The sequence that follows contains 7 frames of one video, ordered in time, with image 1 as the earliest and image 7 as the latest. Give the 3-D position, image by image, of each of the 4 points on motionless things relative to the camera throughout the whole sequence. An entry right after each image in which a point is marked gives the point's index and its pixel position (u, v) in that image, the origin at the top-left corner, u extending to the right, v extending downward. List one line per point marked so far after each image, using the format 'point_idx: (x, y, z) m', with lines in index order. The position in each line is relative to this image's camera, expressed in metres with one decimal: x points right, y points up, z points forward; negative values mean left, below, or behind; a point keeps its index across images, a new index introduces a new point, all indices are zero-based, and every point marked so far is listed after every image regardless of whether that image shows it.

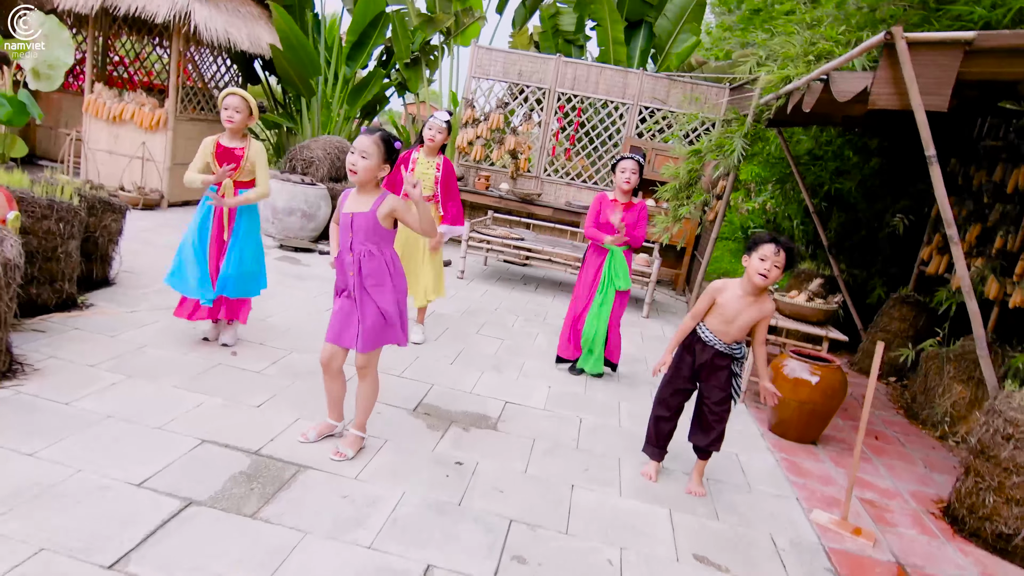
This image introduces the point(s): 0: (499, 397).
0: (-0.1, -0.5, +3.4) m
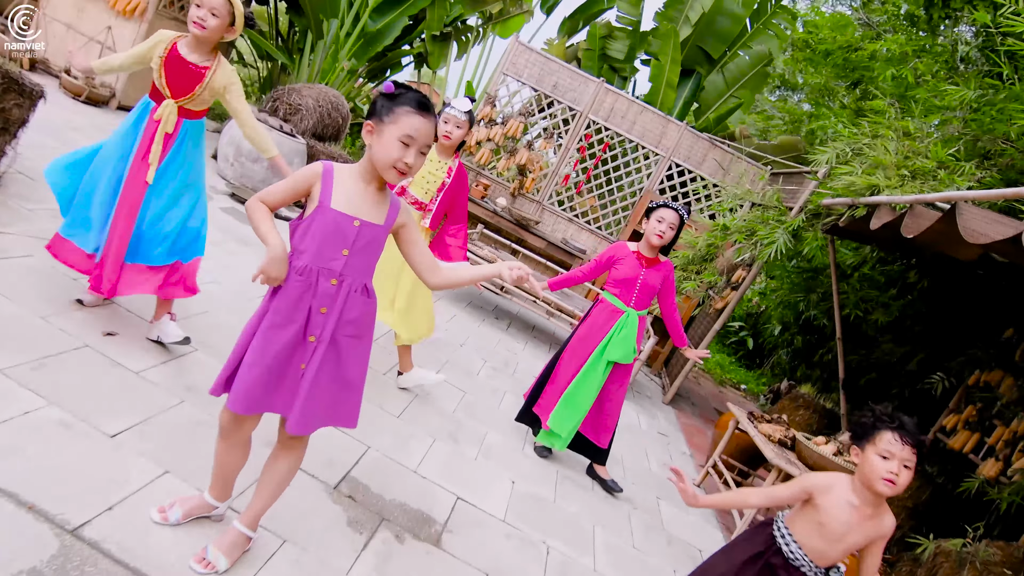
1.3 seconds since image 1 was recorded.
0: (-0.2, -0.7, +2.5) m
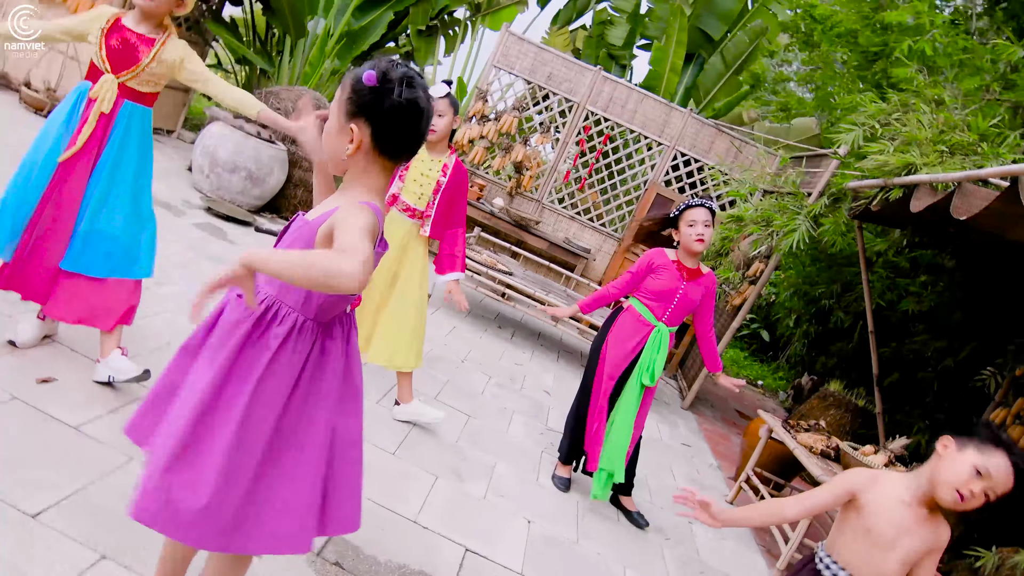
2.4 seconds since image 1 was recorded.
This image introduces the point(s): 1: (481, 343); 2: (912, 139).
0: (-0.2, -0.7, +2.2) m
1: (-0.2, -0.3, +4.4) m
2: (+2.0, +0.7, +3.6) m
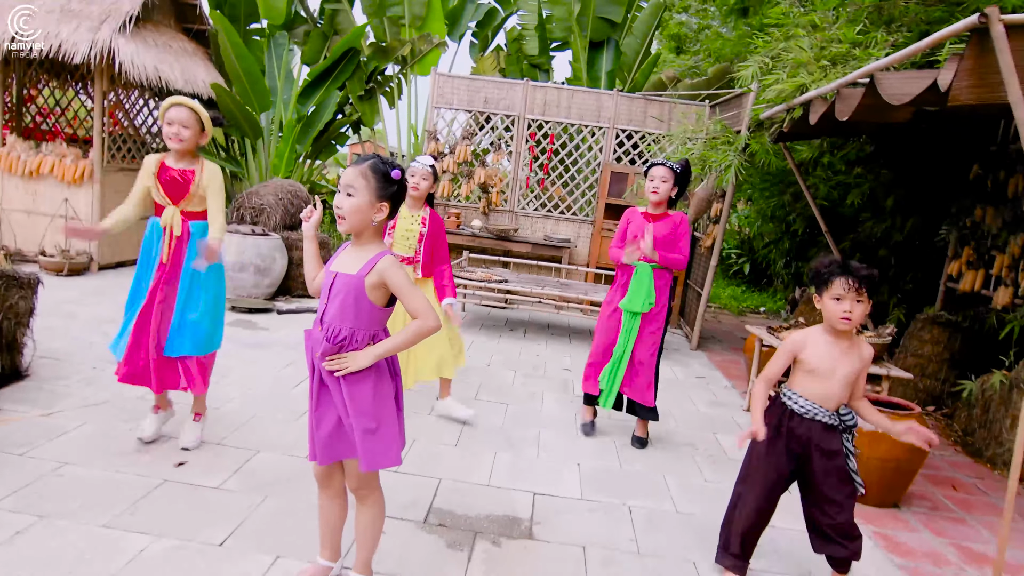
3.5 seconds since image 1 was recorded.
0: (0.0, -0.8, +2.7) m
1: (-0.1, -0.4, +5.0) m
2: (+1.7, +1.3, +4.2) m
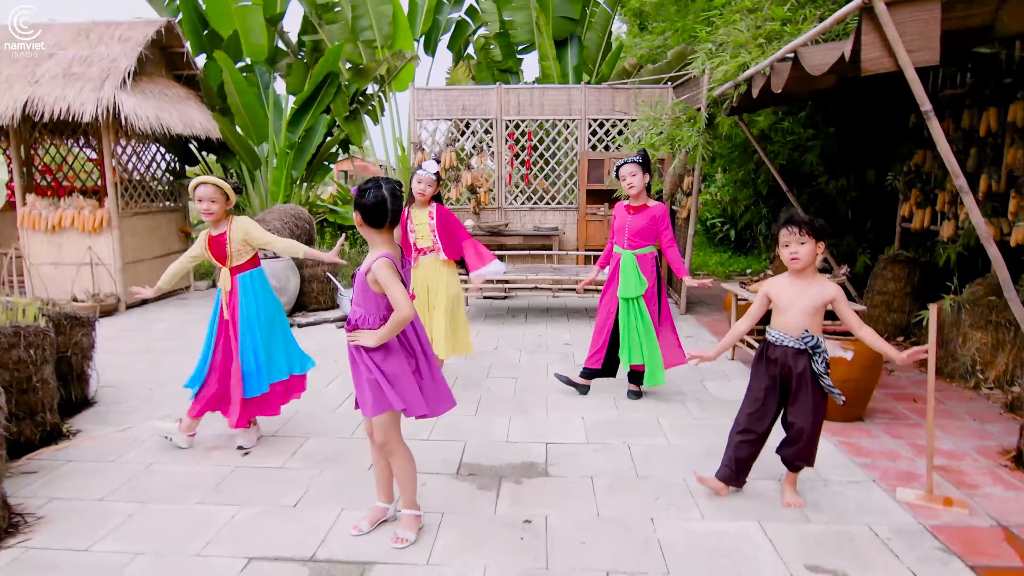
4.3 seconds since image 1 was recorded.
0: (+0.1, -0.7, +3.2) m
1: (-0.1, -0.3, +5.4) m
2: (+1.5, +1.6, +4.6) m
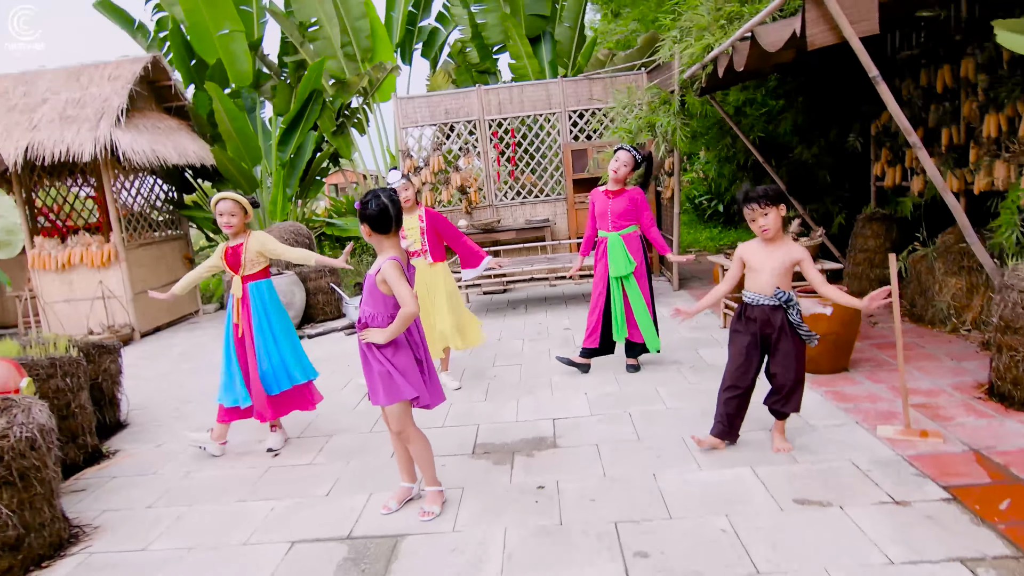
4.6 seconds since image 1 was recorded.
0: (+0.2, -0.6, +3.4) m
1: (0.0, -0.3, +5.7) m
2: (+1.3, +1.8, +4.8) m
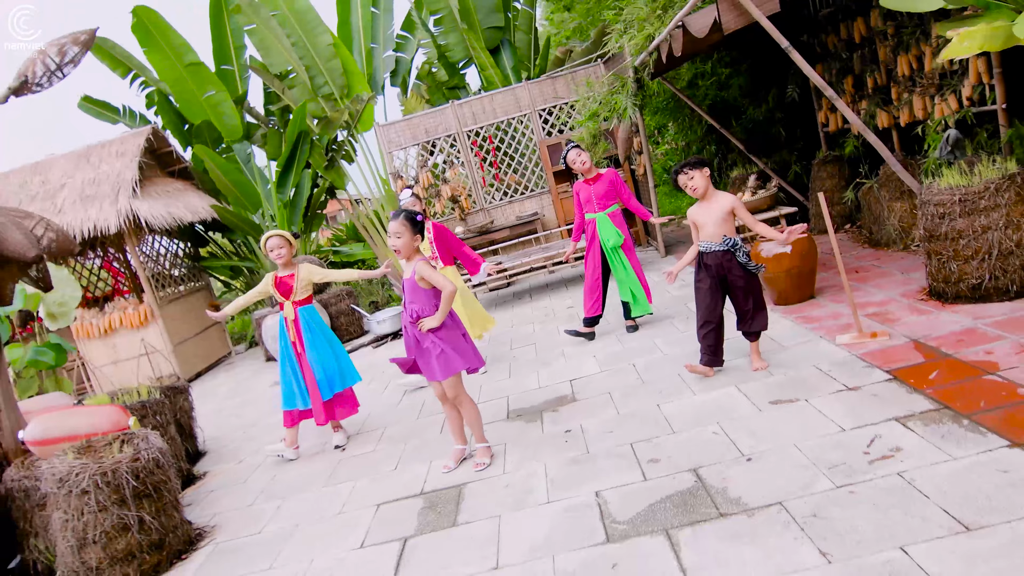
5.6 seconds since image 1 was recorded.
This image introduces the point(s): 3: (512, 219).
0: (+0.3, -0.5, +4.0) m
1: (0.0, -0.2, +6.2) m
2: (+1.0, +2.0, +5.4) m
3: (0.0, +0.8, +8.1) m
